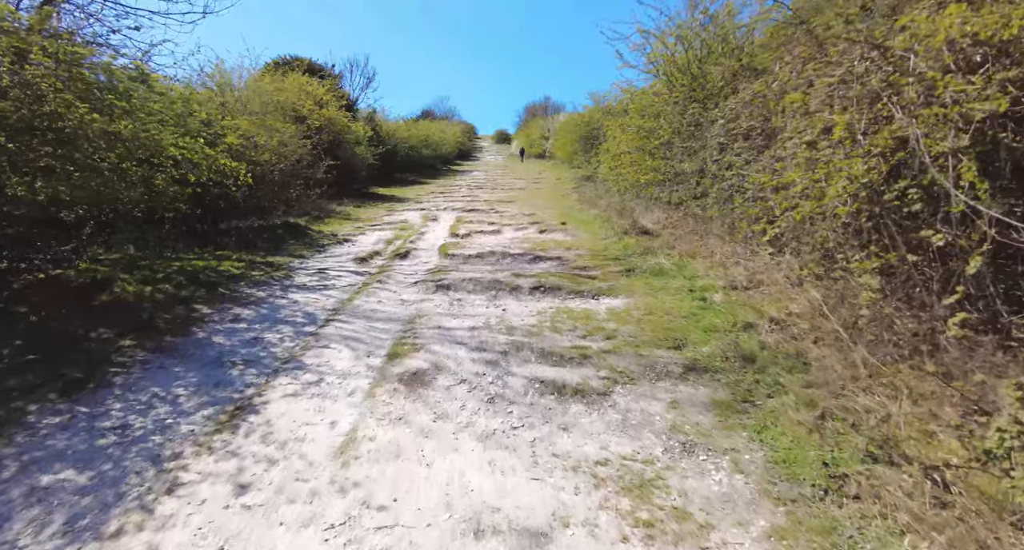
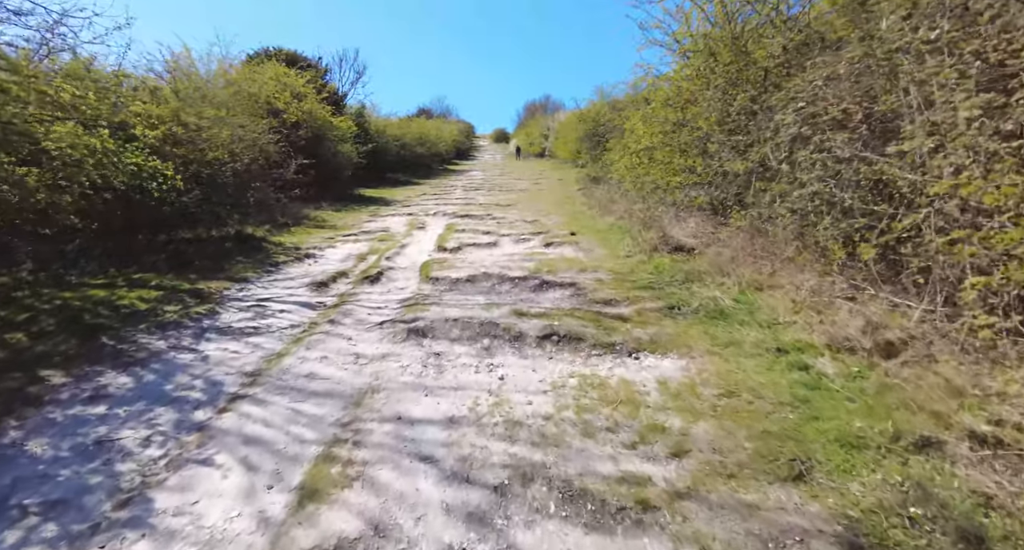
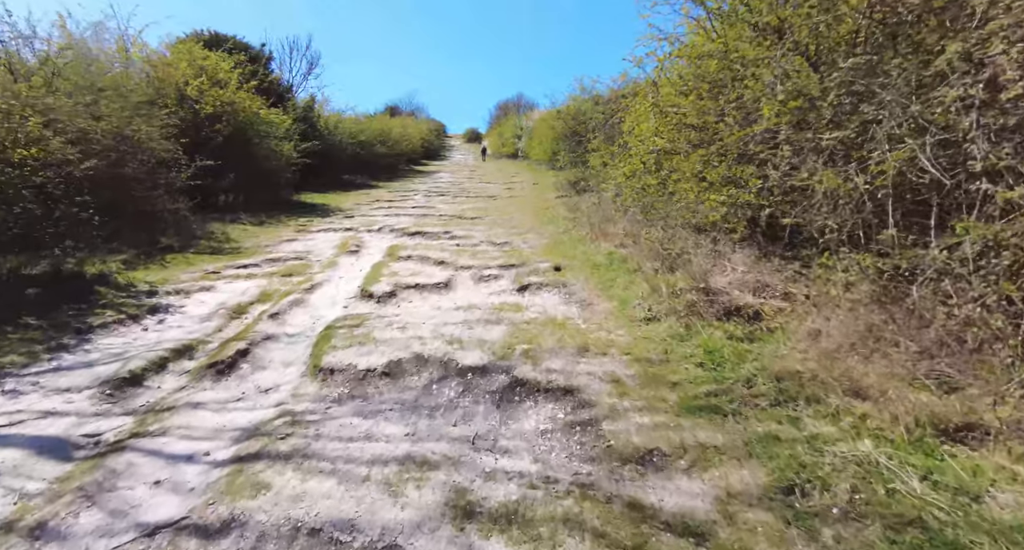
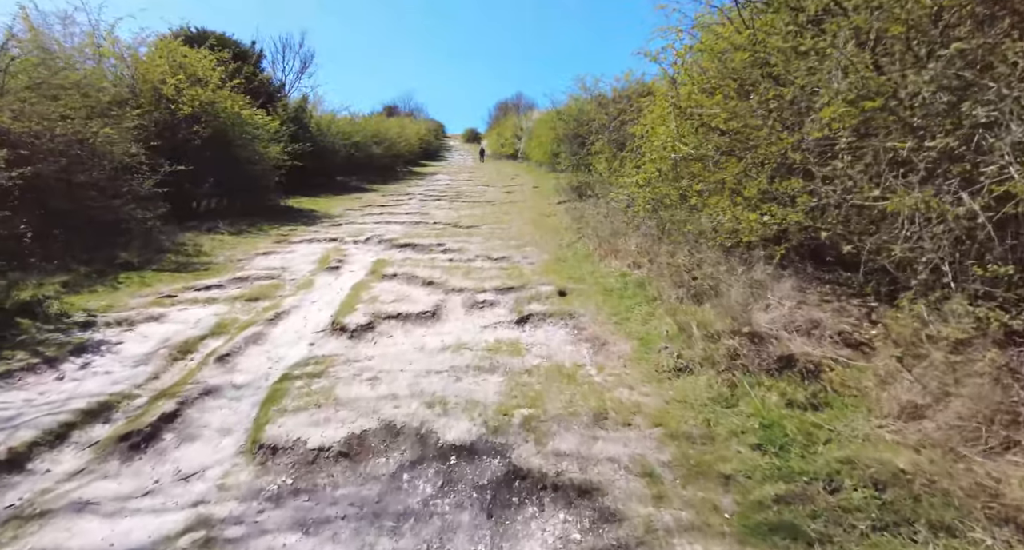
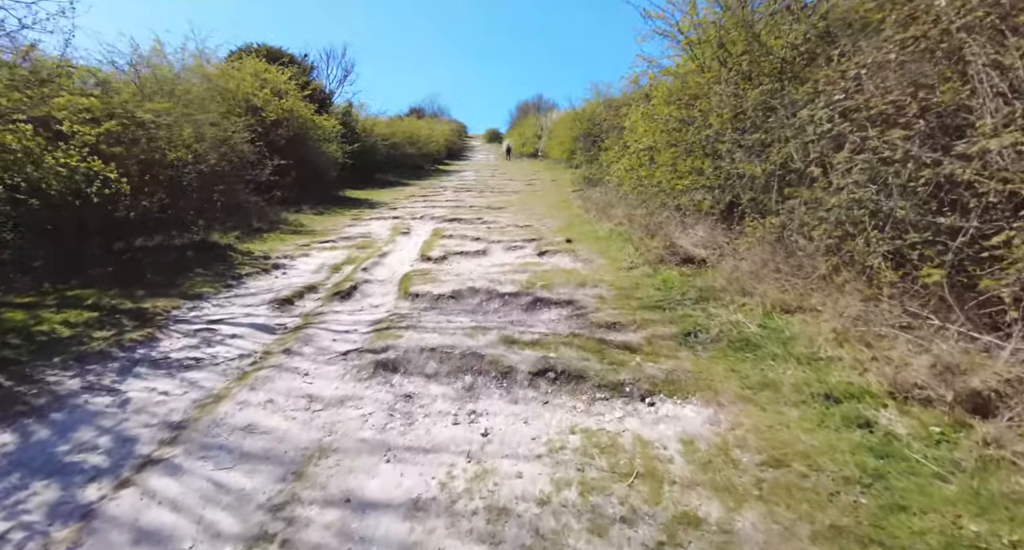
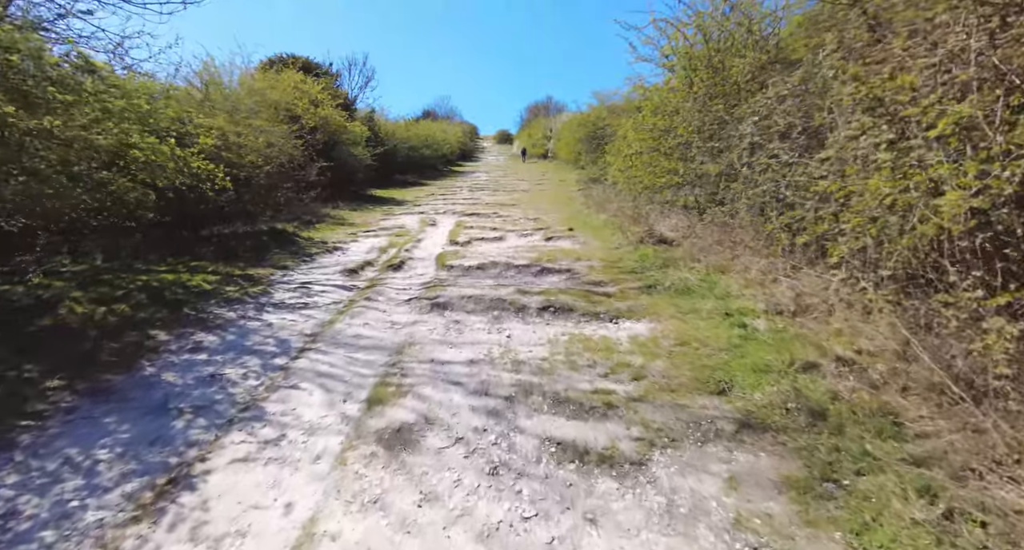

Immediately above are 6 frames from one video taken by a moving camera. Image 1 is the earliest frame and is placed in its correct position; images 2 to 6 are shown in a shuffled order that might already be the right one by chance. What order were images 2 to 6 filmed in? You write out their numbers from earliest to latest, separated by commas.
6, 2, 5, 3, 4
